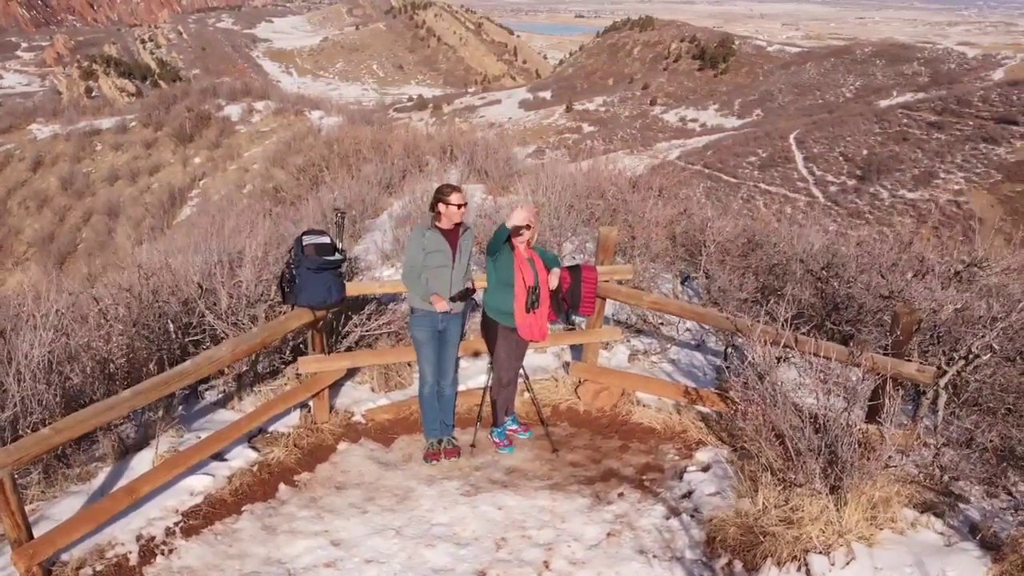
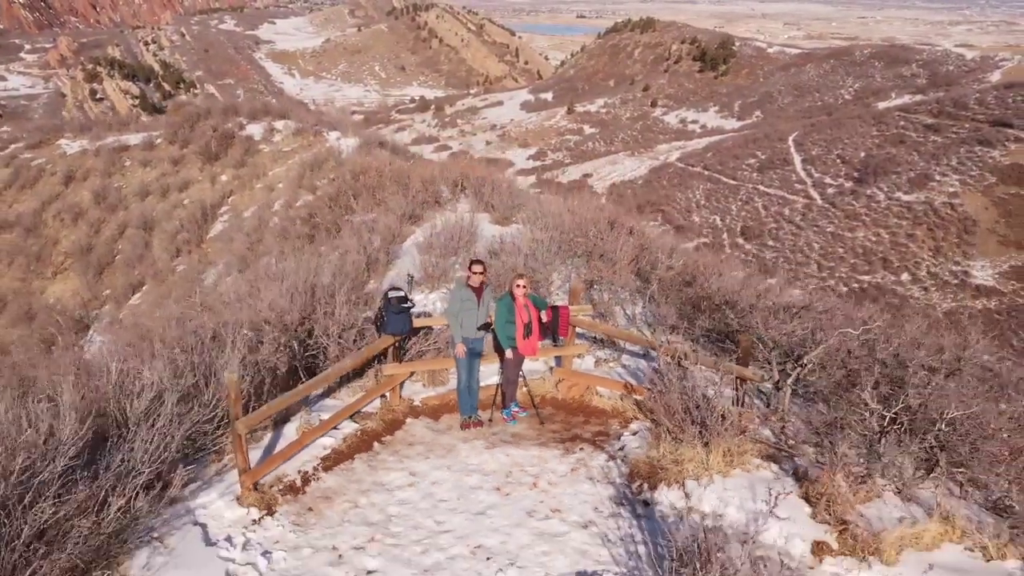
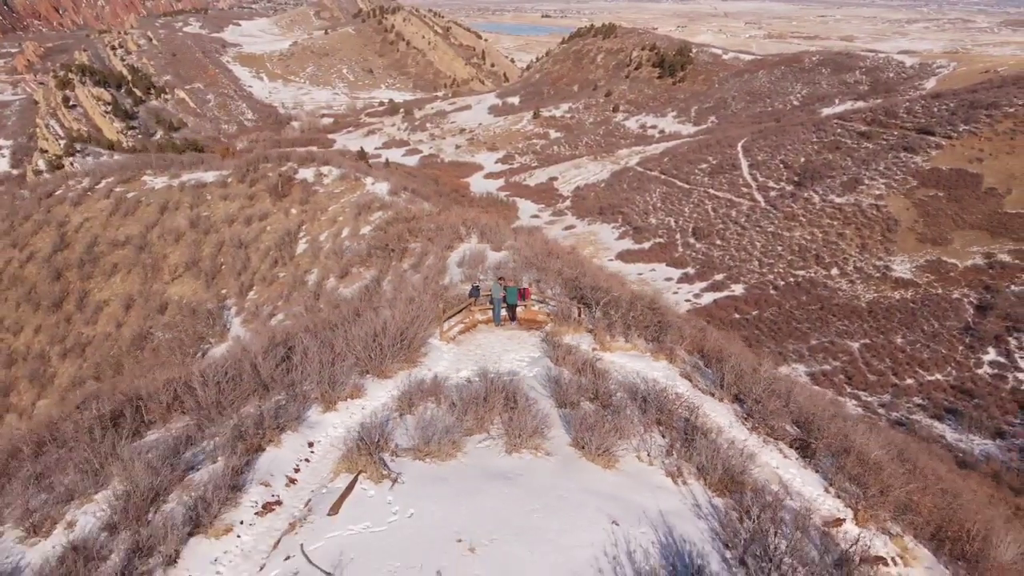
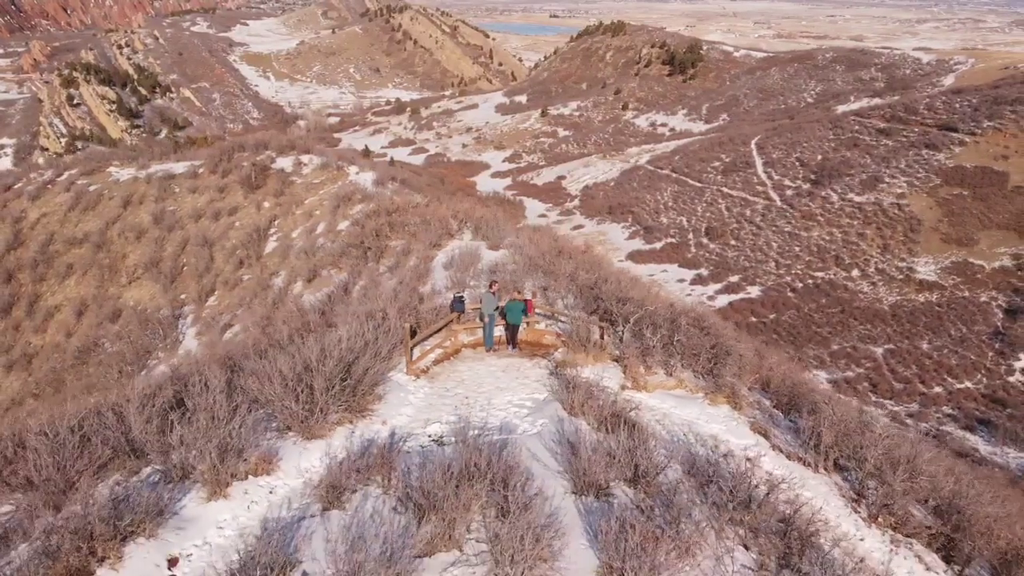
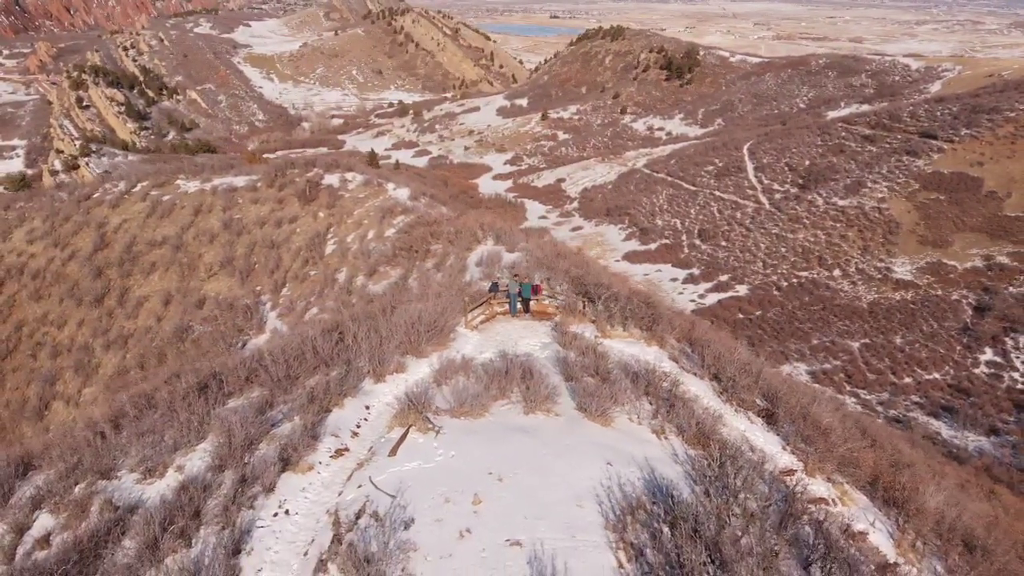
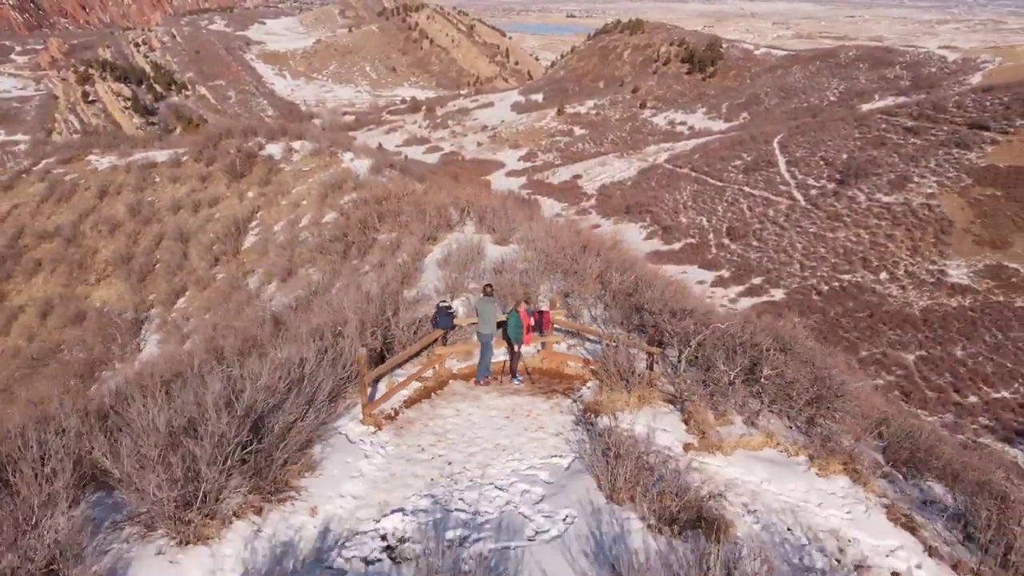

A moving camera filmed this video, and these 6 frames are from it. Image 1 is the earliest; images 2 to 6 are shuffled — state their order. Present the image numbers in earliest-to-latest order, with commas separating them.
2, 6, 4, 3, 5
